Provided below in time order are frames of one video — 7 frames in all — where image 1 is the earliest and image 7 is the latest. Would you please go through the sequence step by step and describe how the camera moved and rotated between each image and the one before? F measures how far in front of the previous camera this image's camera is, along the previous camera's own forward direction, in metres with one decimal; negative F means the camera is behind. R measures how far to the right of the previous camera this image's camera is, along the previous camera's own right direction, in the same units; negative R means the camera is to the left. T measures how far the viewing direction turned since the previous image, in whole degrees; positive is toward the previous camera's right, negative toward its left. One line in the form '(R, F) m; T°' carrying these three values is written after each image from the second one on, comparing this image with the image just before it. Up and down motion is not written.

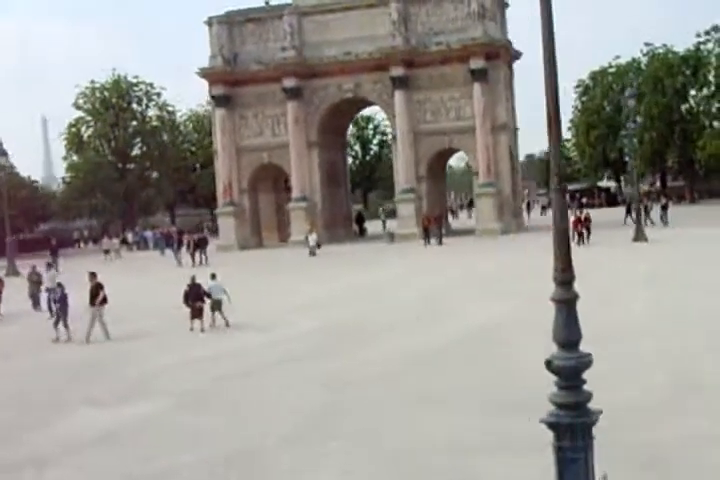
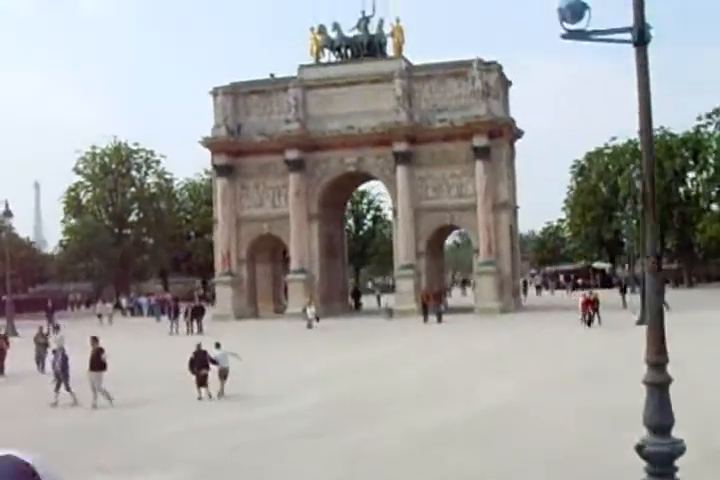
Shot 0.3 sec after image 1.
(-0.4, +0.1) m; 0°
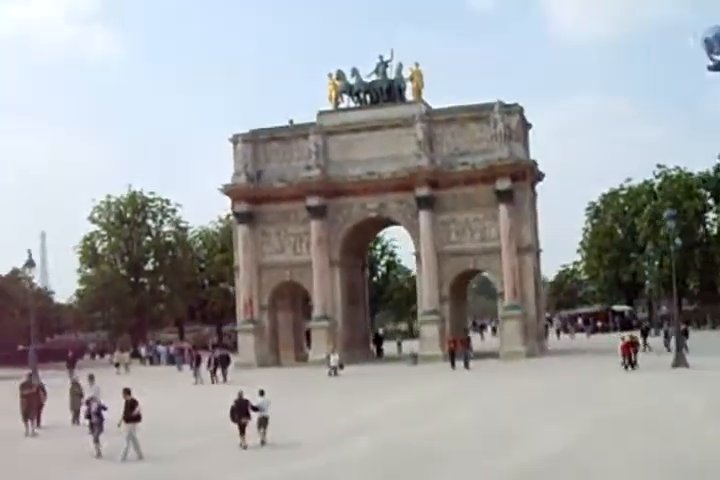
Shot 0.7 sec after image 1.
(-0.7, +0.3) m; 0°
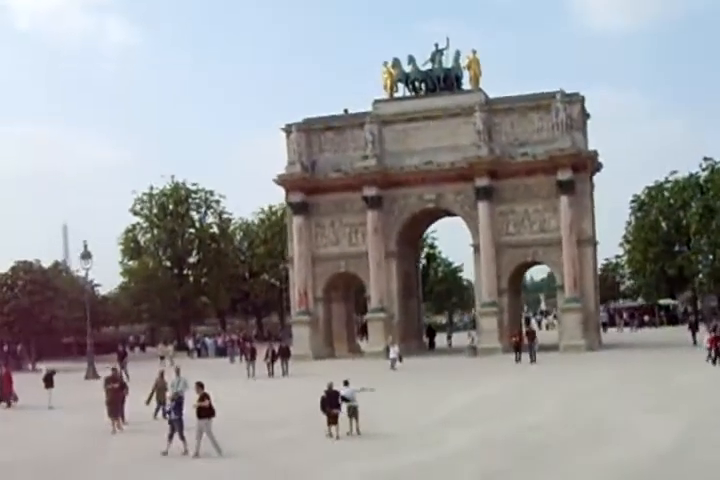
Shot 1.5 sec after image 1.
(-1.5, +0.7) m; 0°
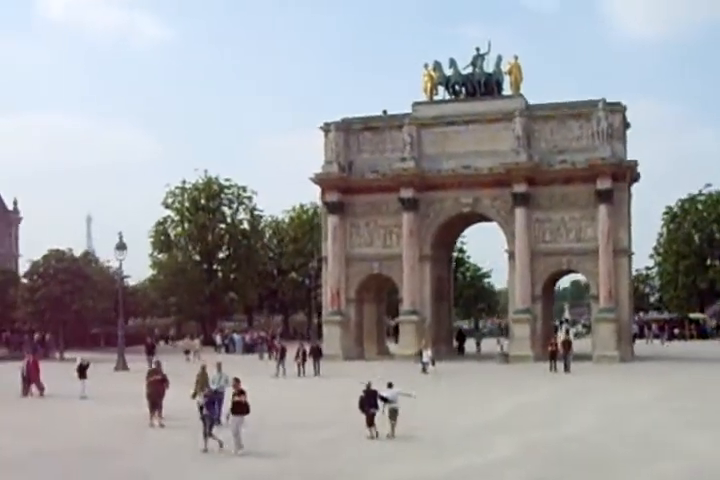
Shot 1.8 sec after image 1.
(-0.5, +0.2) m; -1°
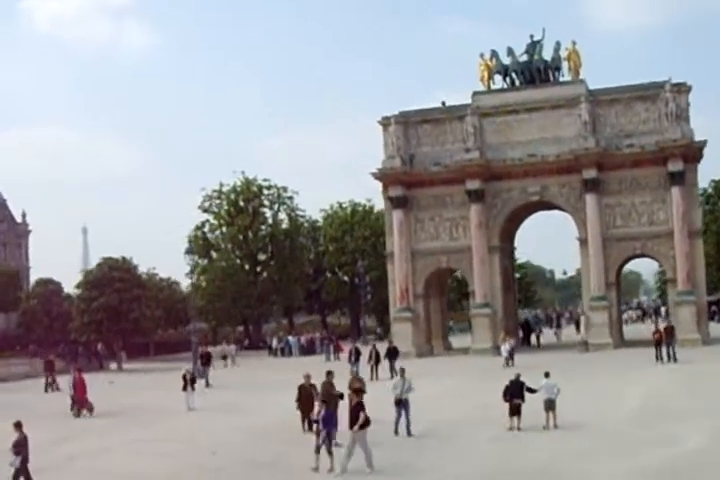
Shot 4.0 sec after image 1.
(-3.1, +0.9) m; +1°
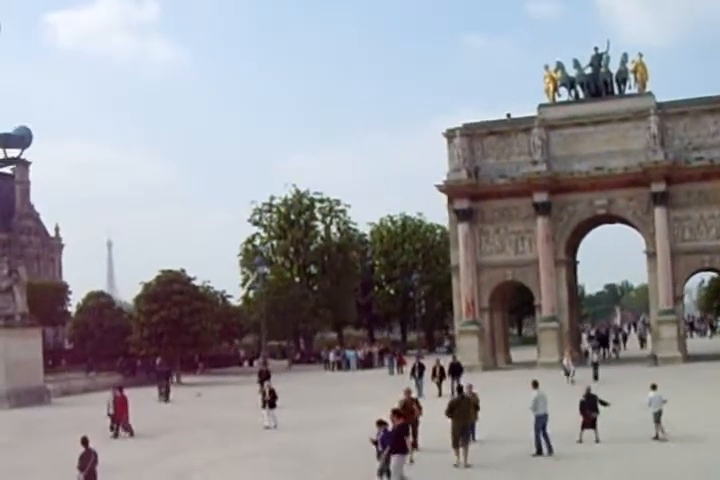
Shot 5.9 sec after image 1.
(-1.8, +0.2) m; 0°
